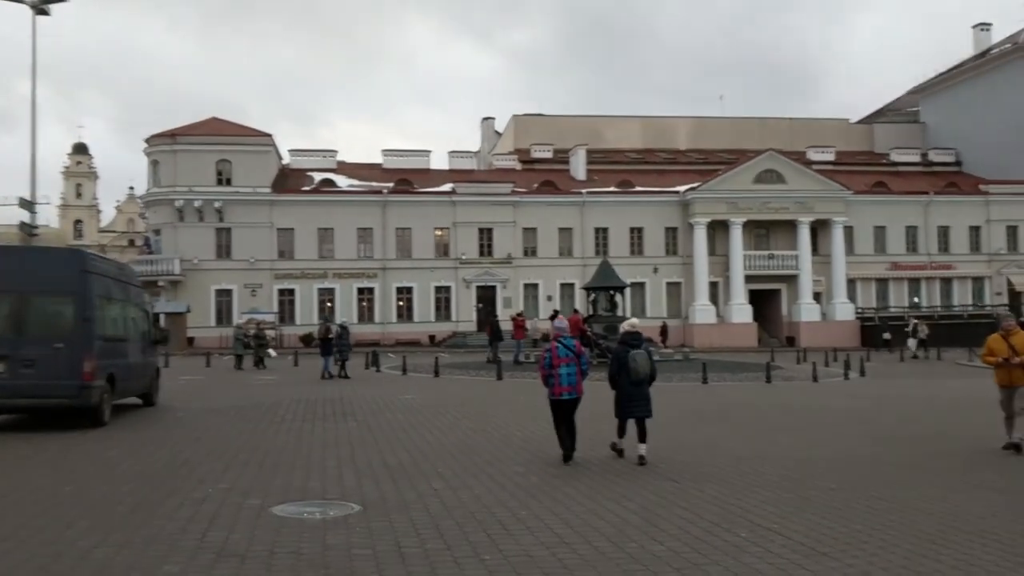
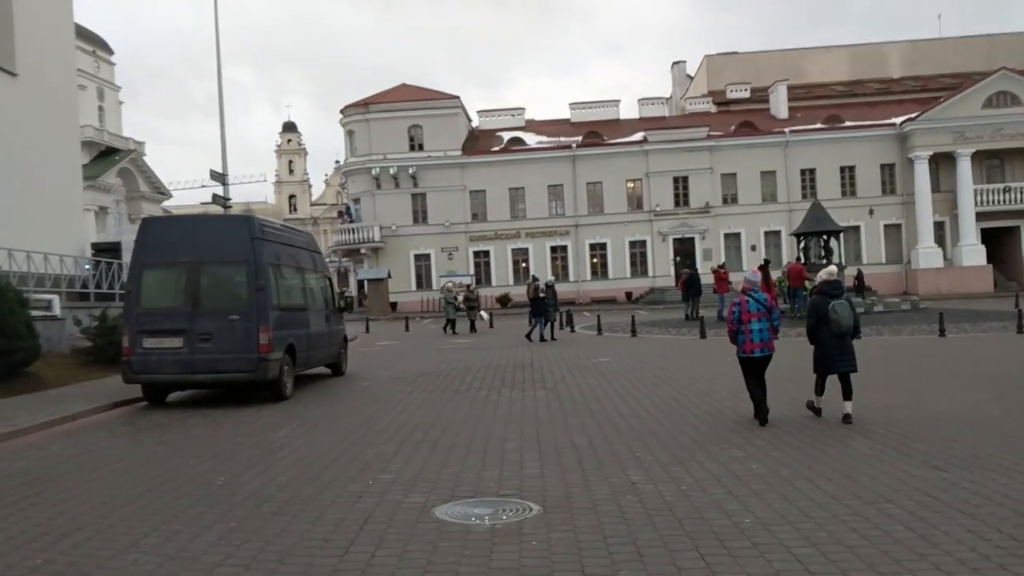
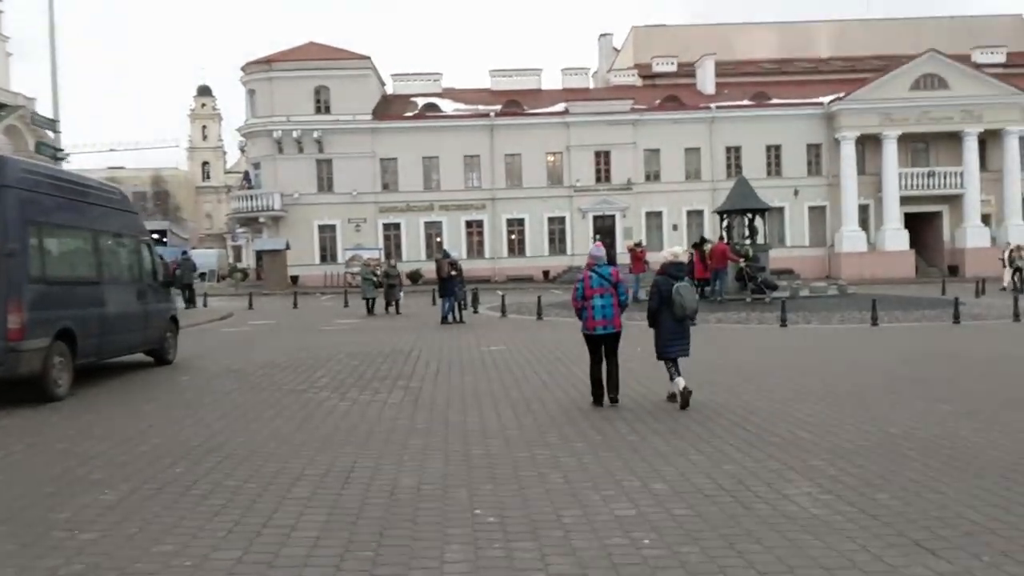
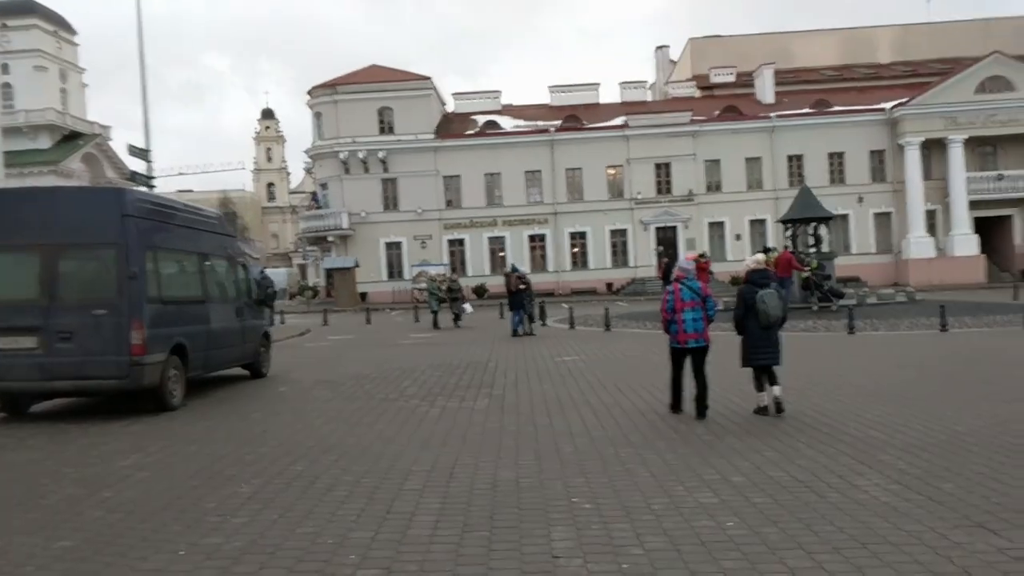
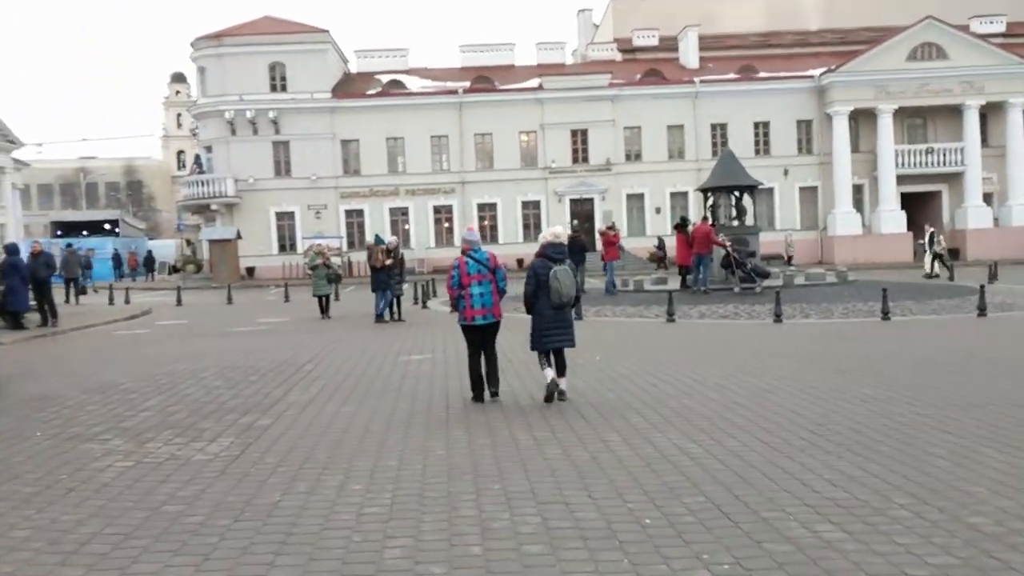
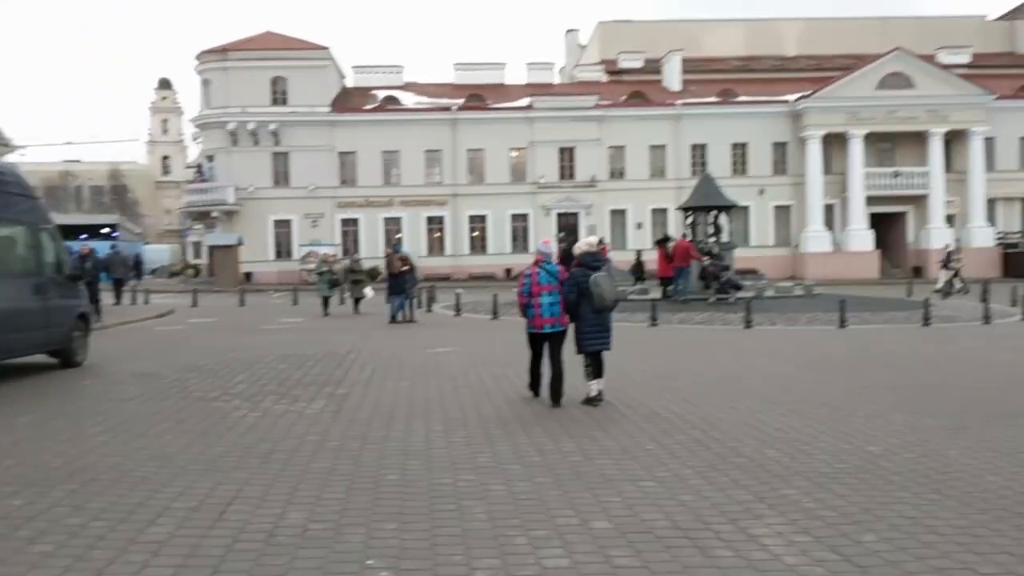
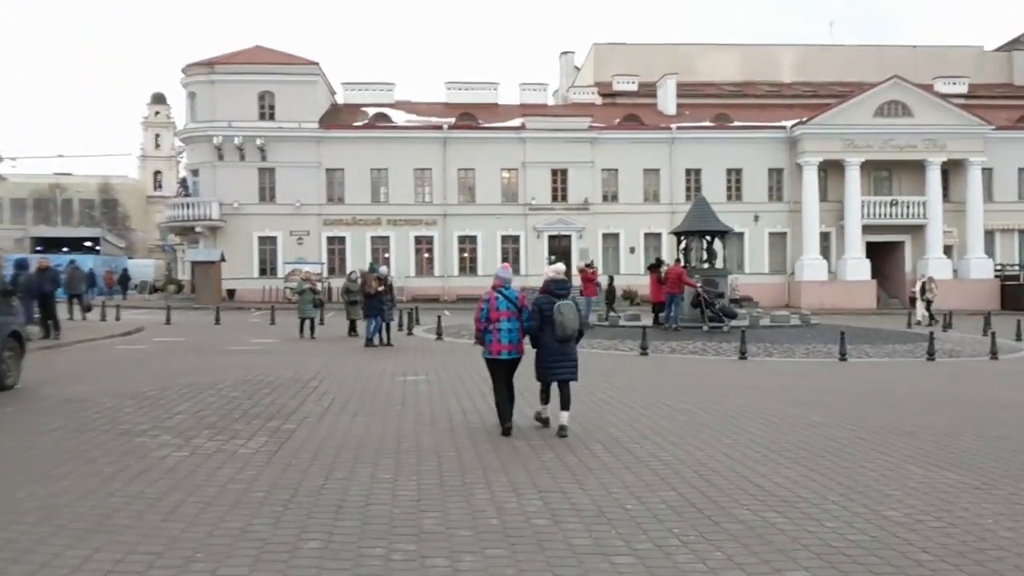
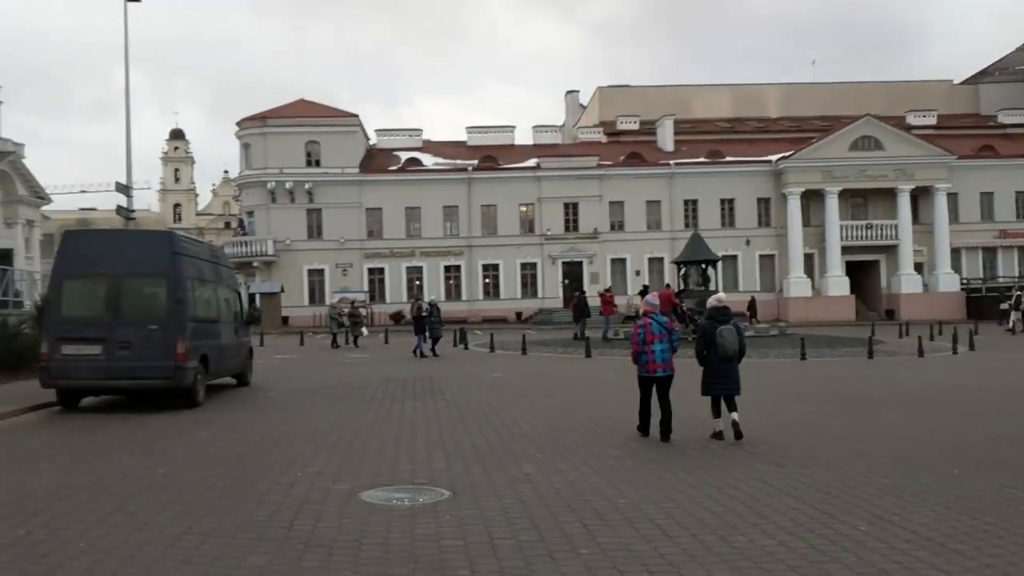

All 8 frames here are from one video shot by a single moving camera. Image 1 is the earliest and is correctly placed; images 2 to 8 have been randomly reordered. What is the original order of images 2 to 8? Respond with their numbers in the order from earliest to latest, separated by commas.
8, 2, 4, 3, 6, 7, 5
